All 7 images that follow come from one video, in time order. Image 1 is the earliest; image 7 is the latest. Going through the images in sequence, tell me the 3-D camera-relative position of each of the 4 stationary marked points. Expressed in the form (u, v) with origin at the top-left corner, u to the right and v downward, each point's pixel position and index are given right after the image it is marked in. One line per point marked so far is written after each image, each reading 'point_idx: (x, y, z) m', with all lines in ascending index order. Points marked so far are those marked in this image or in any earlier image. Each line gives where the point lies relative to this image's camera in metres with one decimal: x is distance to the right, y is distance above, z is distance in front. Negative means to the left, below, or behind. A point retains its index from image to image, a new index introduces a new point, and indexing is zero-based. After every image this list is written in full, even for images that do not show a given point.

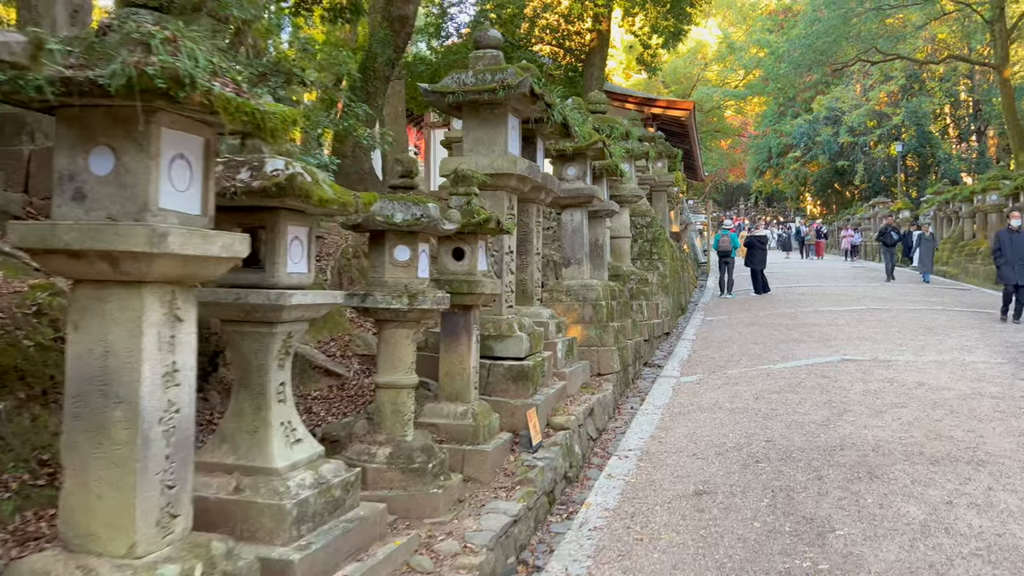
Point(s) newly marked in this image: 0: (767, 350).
0: (+2.4, -0.6, +7.5) m
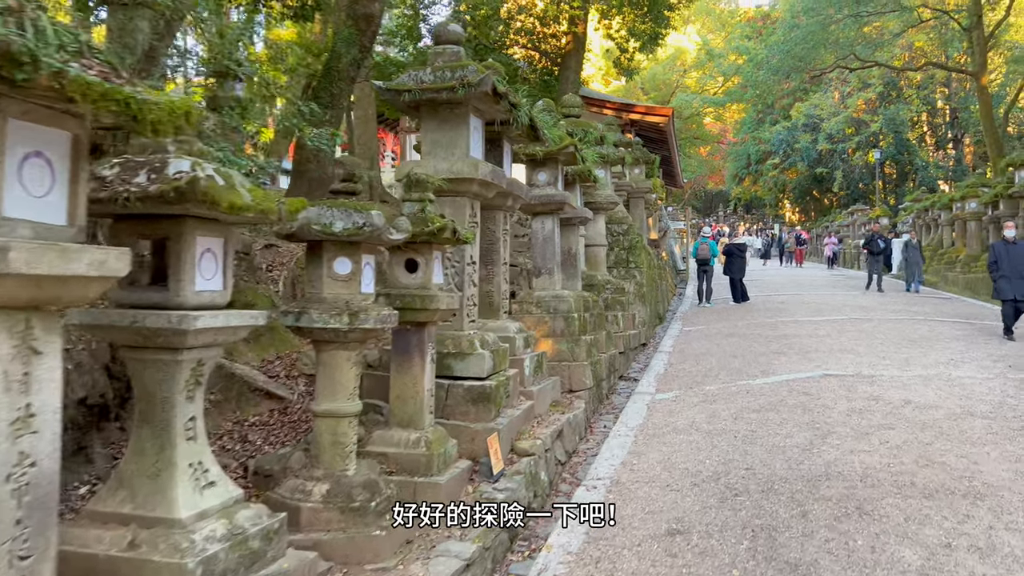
0: (+2.1, -0.7, +7.2) m
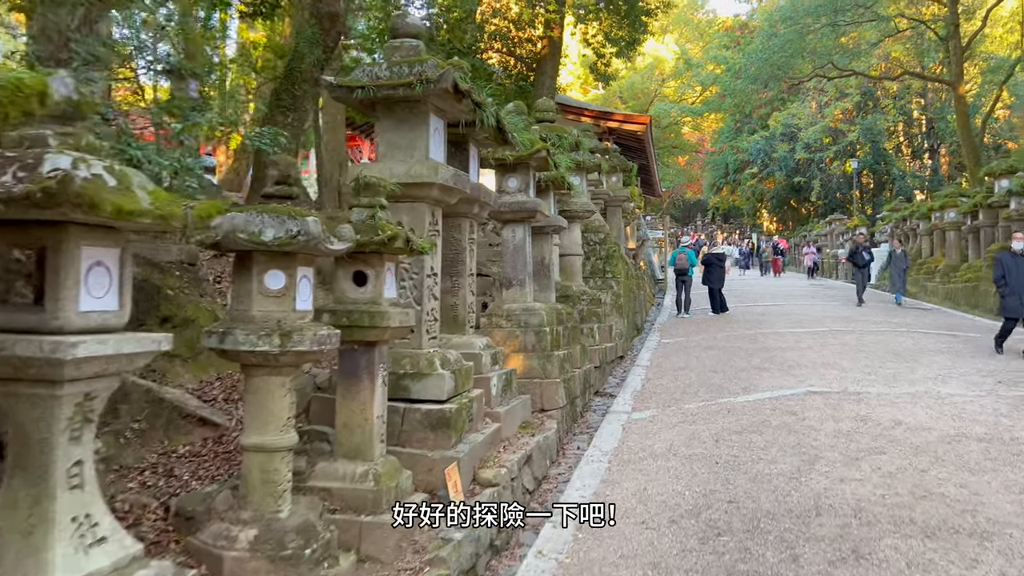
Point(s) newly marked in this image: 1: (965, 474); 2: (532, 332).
0: (+1.8, -0.8, +6.9) m
1: (+2.2, -0.9, +4.0) m
2: (+0.2, -0.3, +5.9) m
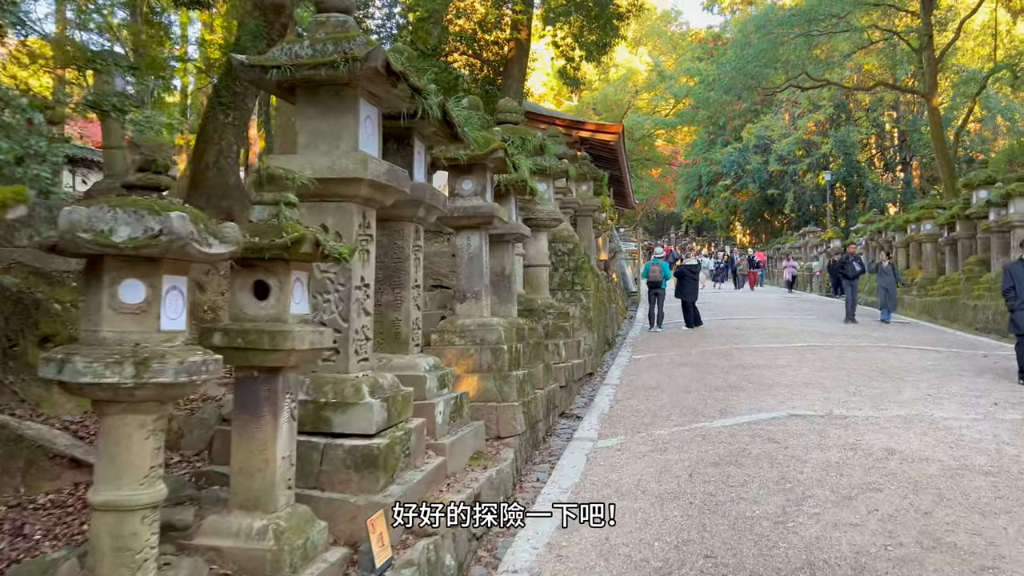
0: (+1.5, -0.9, +6.3) m
1: (+2.0, -1.0, +3.4) m
2: (-0.2, -0.4, +5.4) m
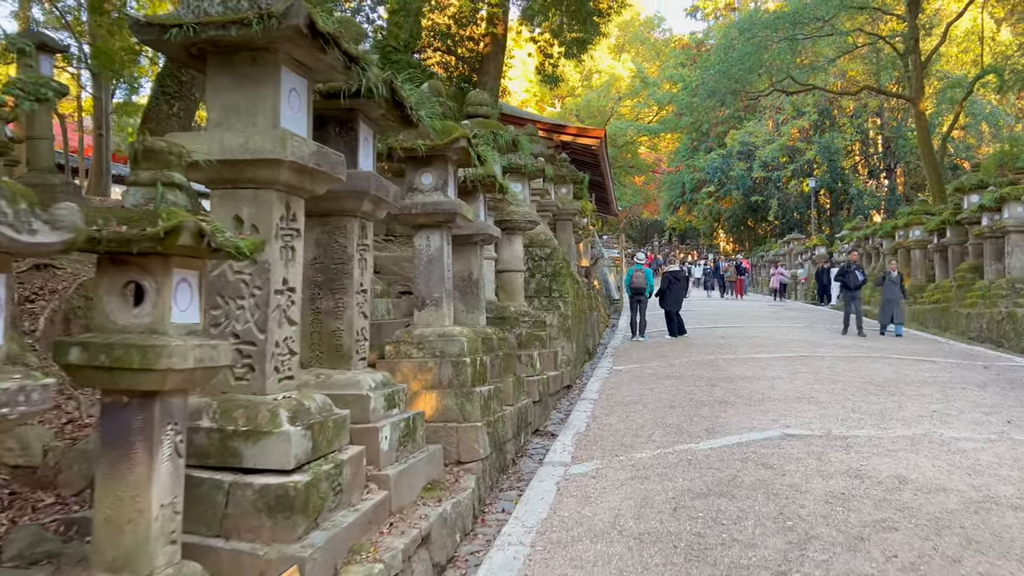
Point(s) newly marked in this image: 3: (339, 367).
0: (+1.3, -0.9, +5.7) m
1: (+1.8, -1.0, +2.9) m
2: (-0.4, -0.4, +4.8) m
3: (-0.9, -0.4, +4.0) m
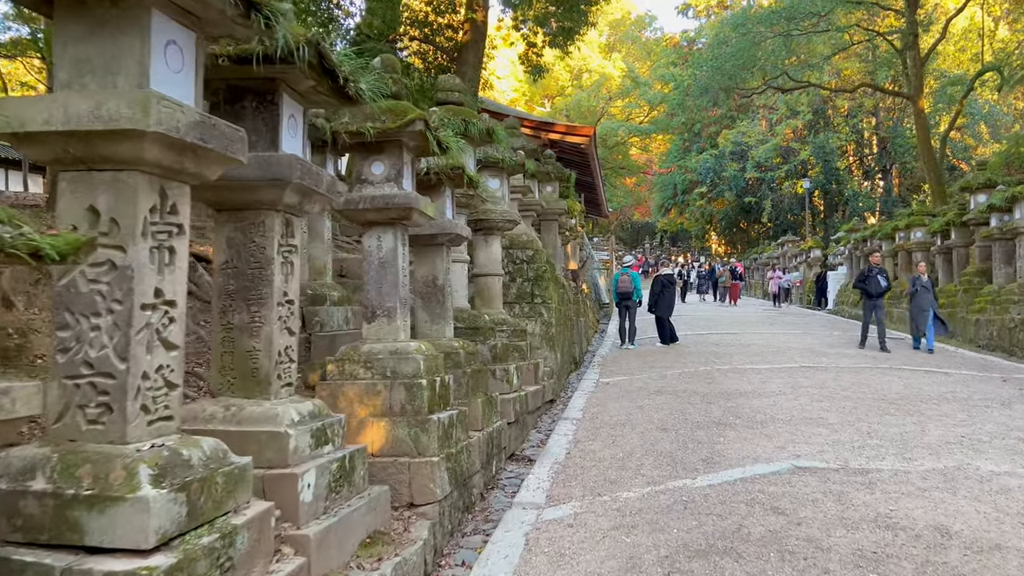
0: (+1.1, -1.0, +5.0) m
1: (+1.6, -1.0, +2.2) m
2: (-0.6, -0.5, +4.0) m
3: (-1.0, -0.4, +3.2) m
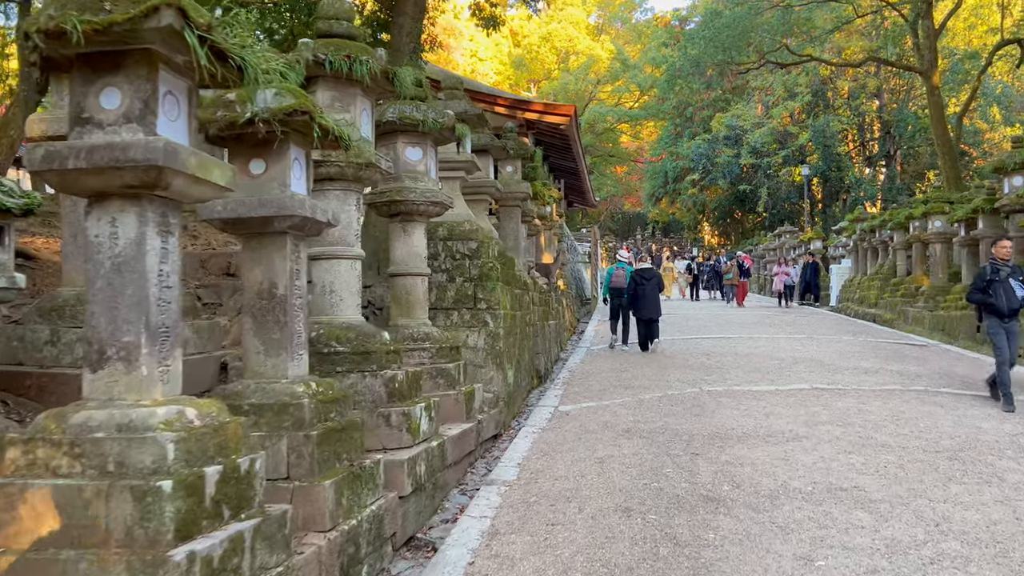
0: (+0.5, -1.0, +3.2) m
1: (+1.1, -1.1, +0.4) m
2: (-1.1, -0.6, +2.2) m
3: (-1.5, -0.5, +1.4) m
